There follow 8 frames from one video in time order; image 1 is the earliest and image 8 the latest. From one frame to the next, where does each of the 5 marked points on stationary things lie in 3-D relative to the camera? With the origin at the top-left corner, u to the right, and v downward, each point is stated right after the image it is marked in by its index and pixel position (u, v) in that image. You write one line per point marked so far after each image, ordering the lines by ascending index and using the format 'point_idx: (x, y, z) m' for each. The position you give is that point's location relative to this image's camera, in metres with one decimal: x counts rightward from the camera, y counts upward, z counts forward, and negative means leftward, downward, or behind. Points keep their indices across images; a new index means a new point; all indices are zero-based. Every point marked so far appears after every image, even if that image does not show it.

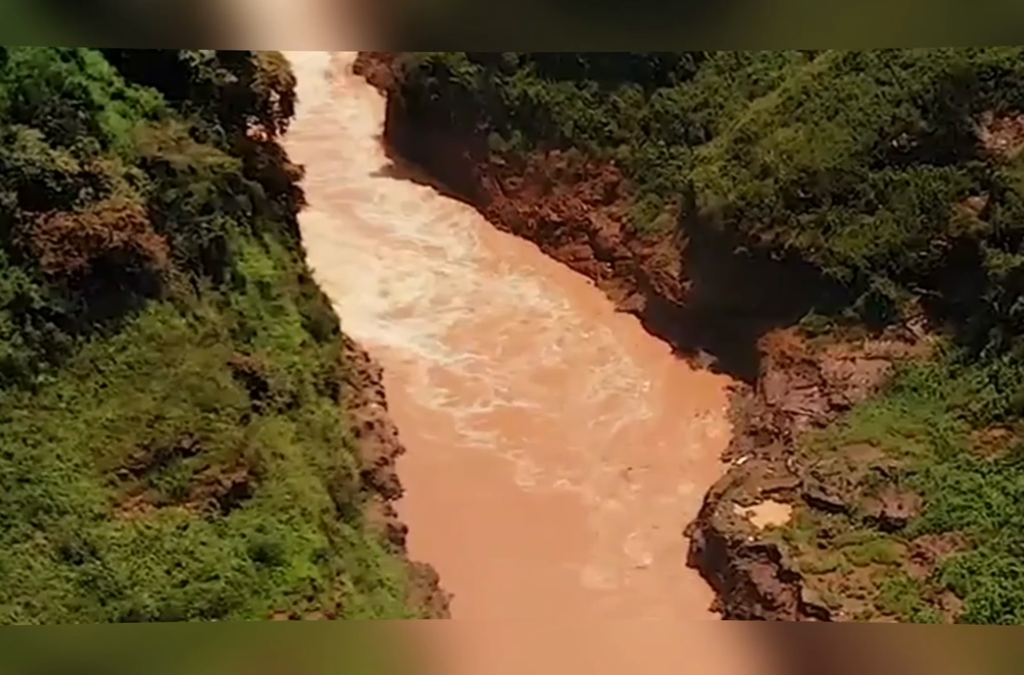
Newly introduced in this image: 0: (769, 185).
0: (+2.4, +1.4, +10.9) m
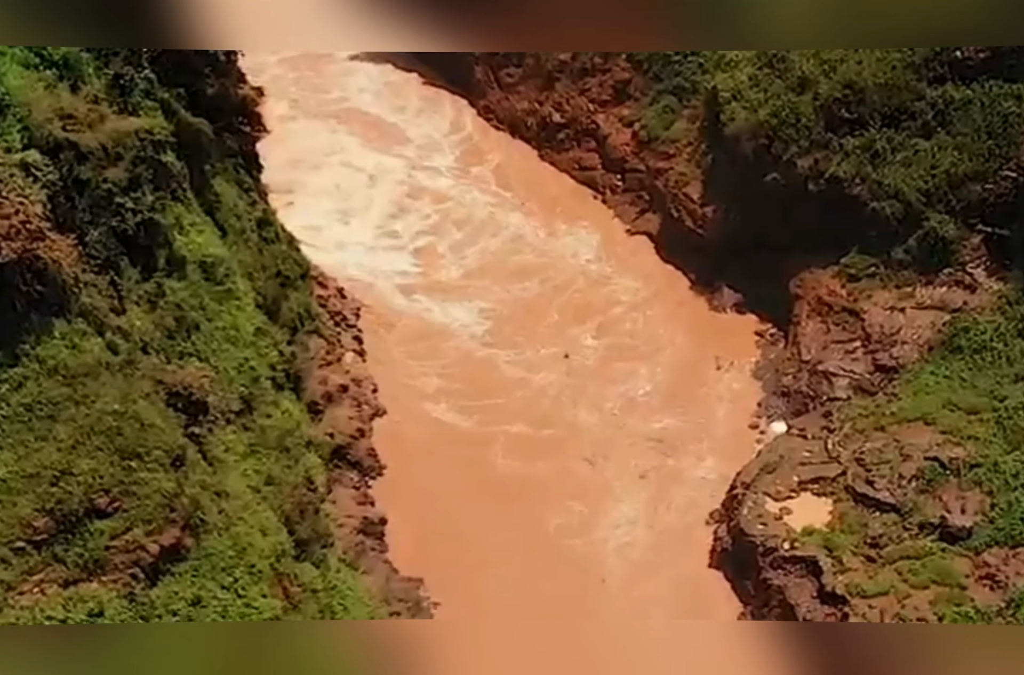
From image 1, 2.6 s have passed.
0: (+2.3, +1.9, +9.3) m
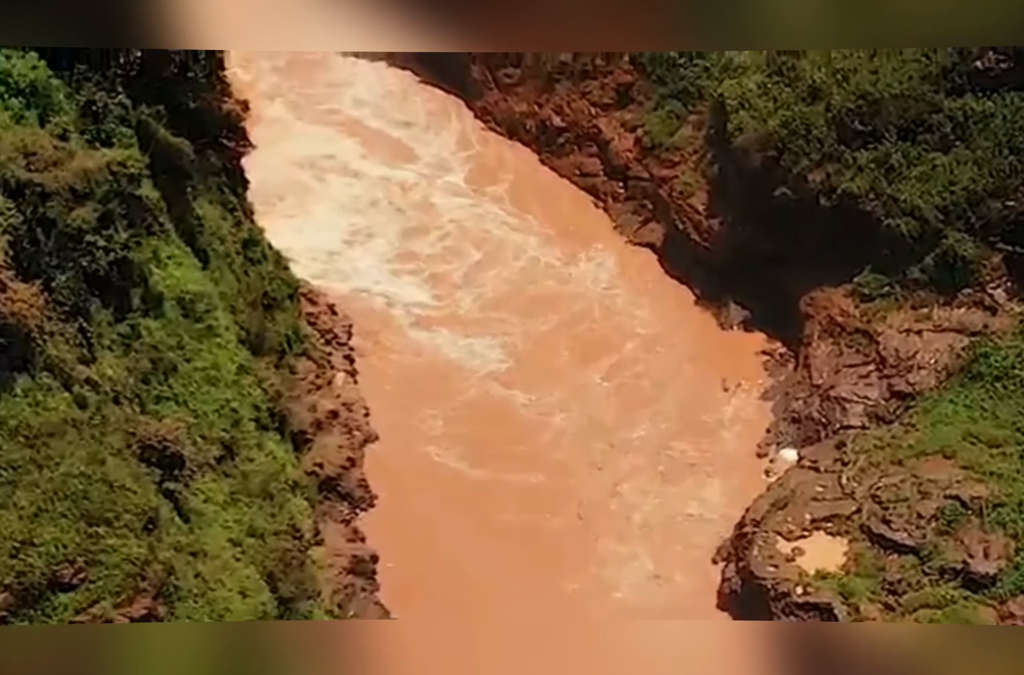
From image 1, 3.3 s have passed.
0: (+2.3, +1.7, +8.9) m
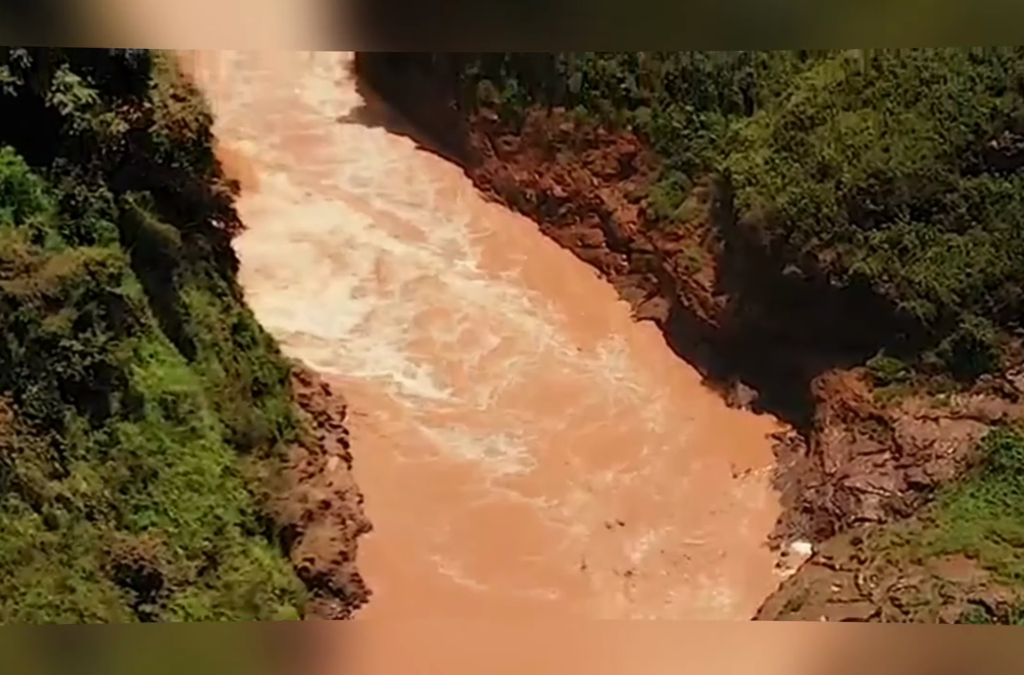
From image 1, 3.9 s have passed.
0: (+2.3, +1.1, +8.7) m
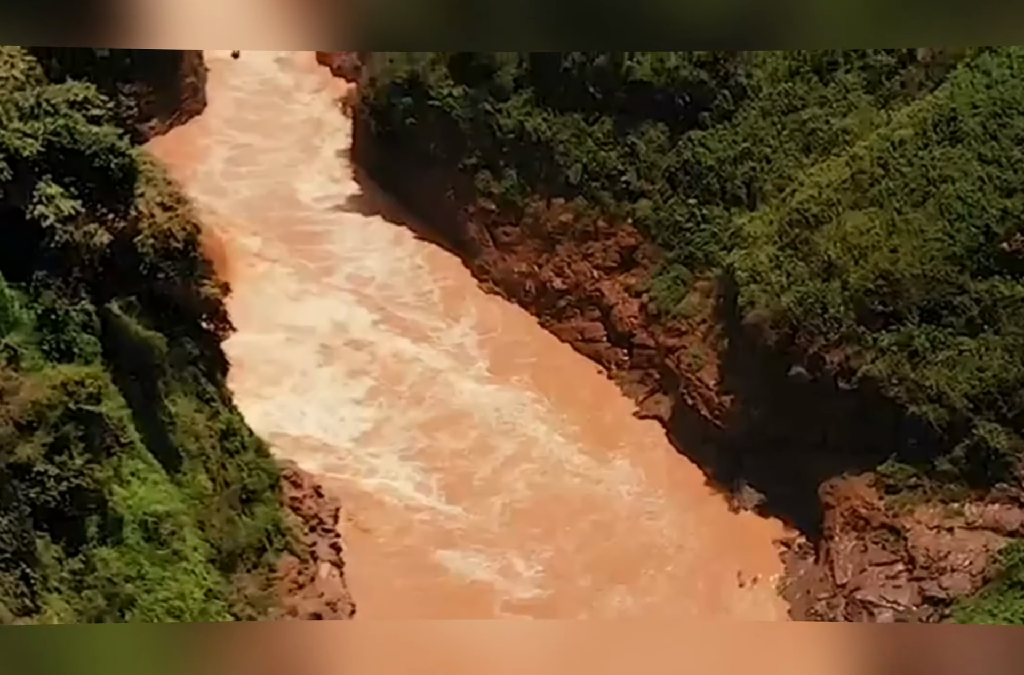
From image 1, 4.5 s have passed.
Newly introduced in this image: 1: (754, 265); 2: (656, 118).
0: (+2.3, +0.4, +8.4) m
1: (+1.8, +0.6, +8.9) m
2: (+1.2, +1.8, +9.9) m
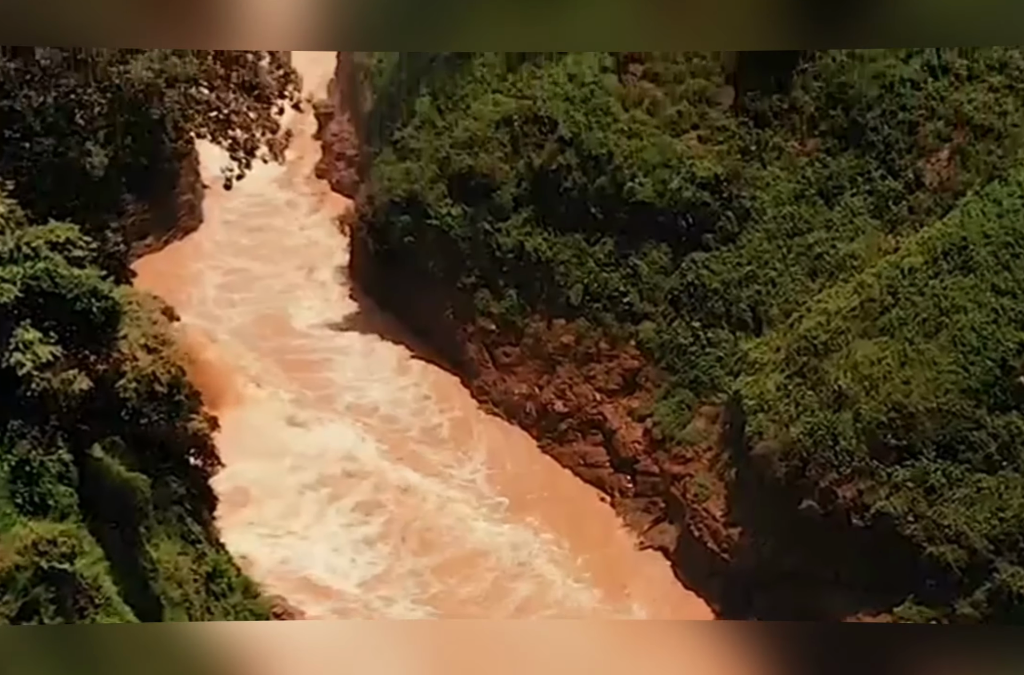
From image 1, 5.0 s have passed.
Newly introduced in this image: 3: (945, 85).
0: (+2.3, -0.6, +8.2) m
1: (+1.8, -0.4, +8.6) m
2: (+1.2, +0.8, +9.7) m
3: (+3.2, +1.9, +8.8) m
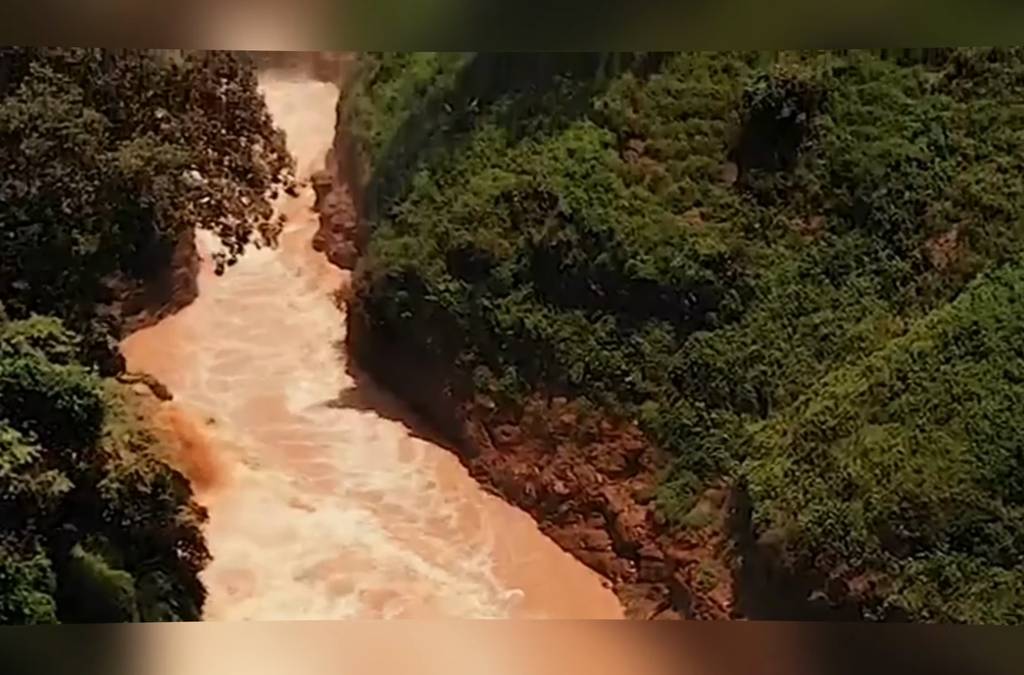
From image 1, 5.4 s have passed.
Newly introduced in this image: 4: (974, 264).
0: (+2.3, -1.1, +7.9) m
1: (+1.8, -1.0, +8.4) m
2: (+1.2, +0.2, +9.5) m
3: (+3.2, +1.3, +8.7) m
4: (+3.3, +0.5, +8.4) m
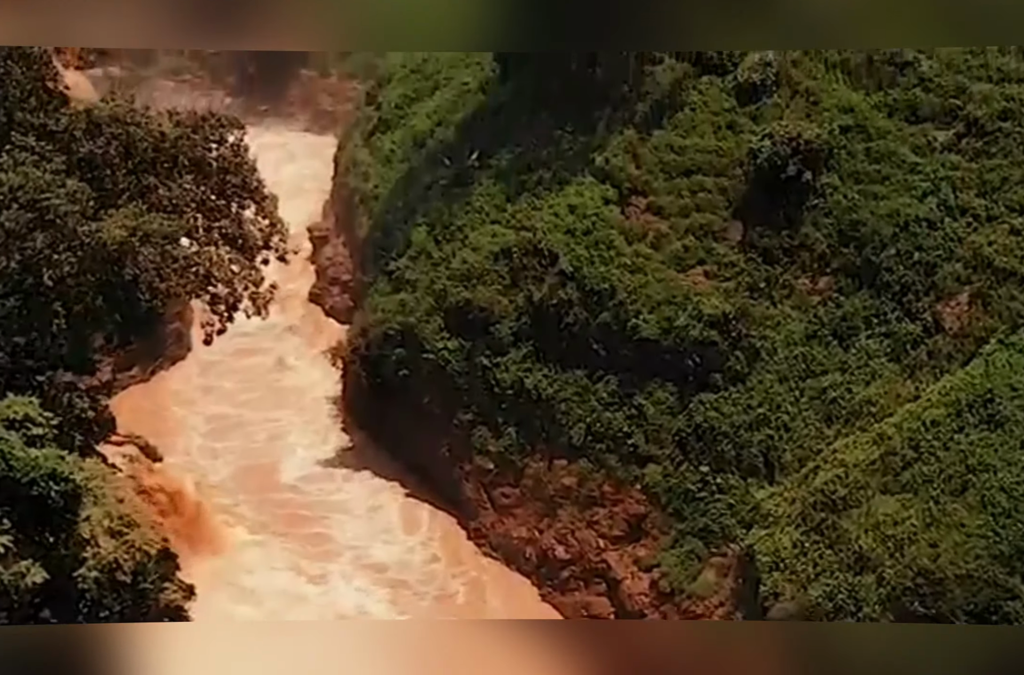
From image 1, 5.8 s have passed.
0: (+2.3, -1.6, +7.6) m
1: (+1.8, -1.4, +8.1) m
2: (+1.2, -0.3, +9.3) m
3: (+3.2, +0.8, +8.5) m
4: (+3.3, +0.1, +8.2) m
